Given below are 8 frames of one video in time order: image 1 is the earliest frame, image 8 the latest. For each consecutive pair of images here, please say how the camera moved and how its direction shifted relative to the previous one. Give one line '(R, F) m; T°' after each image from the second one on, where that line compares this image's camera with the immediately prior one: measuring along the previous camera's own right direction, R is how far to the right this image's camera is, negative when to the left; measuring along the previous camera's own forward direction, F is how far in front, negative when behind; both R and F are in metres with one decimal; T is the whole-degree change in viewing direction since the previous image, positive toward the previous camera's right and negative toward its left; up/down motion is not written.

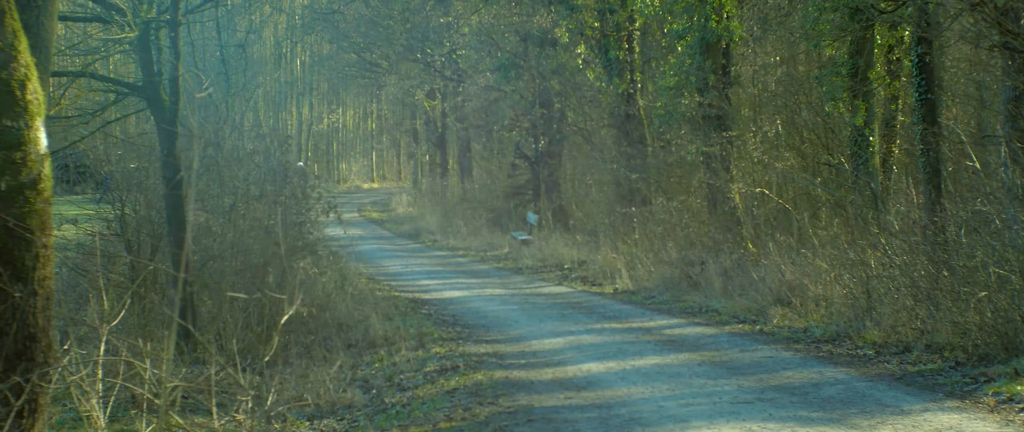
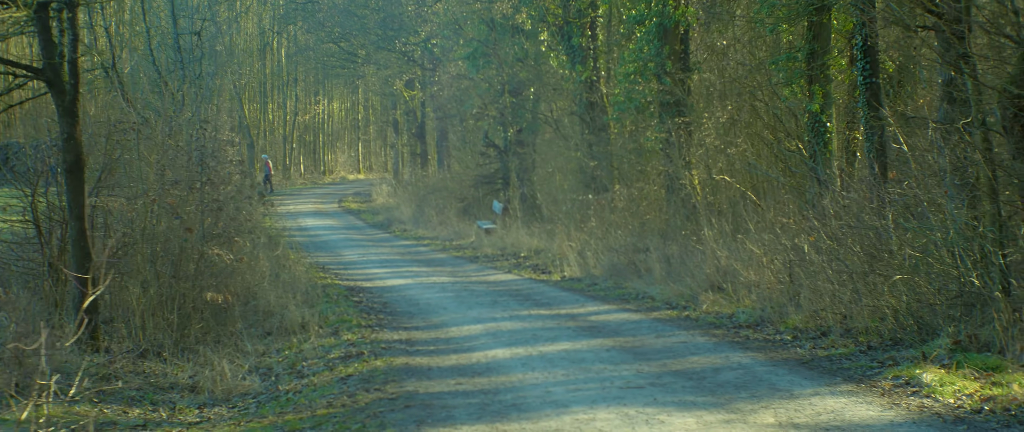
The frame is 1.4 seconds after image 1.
(+0.7, +0.2) m; 0°
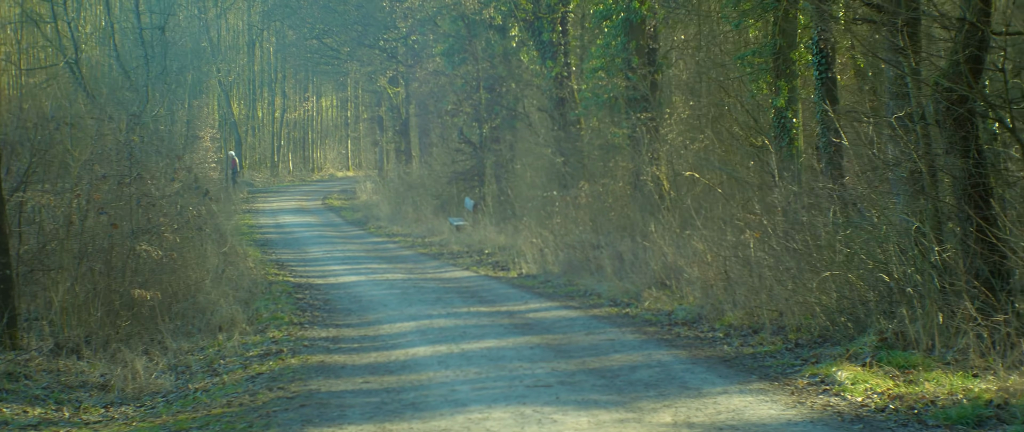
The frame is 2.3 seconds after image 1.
(+0.6, +0.1) m; 0°
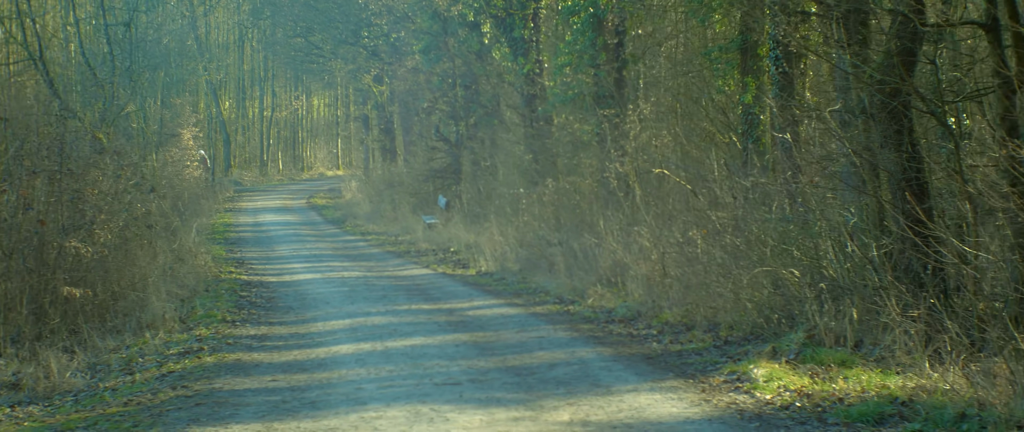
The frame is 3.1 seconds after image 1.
(+0.5, +0.1) m; 0°
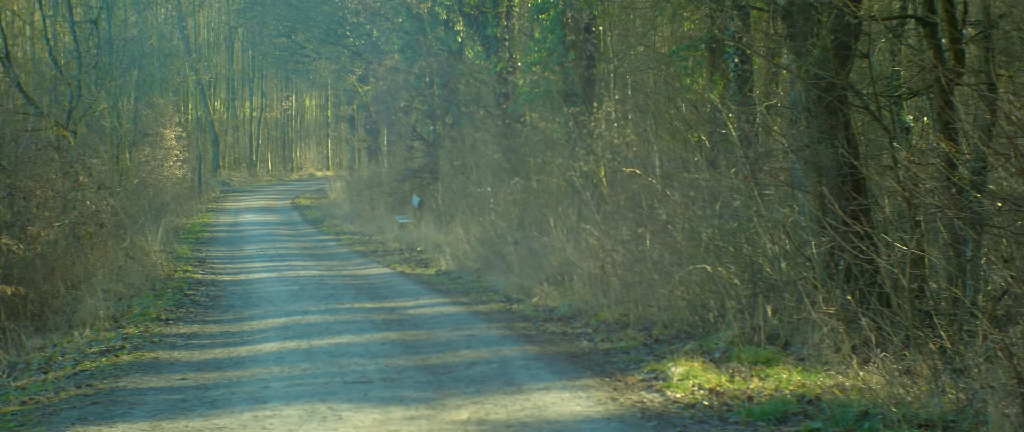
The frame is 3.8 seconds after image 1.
(+0.5, +0.1) m; 0°
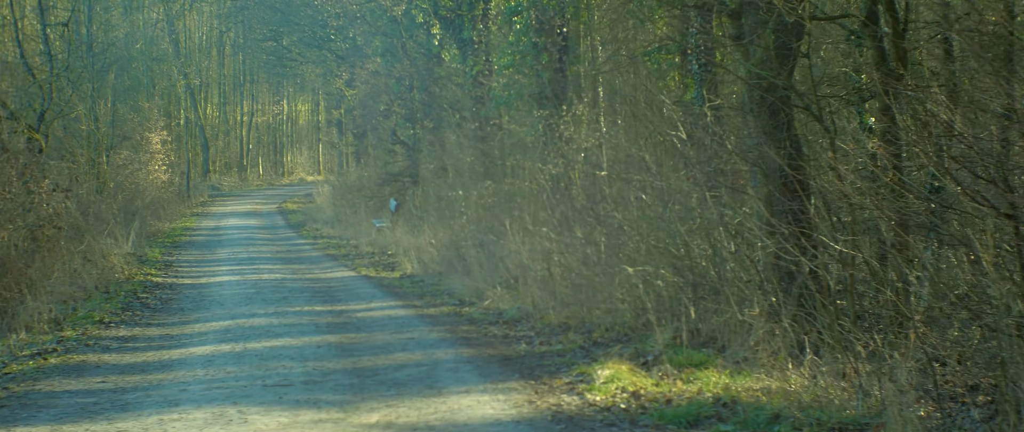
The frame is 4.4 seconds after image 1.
(+0.4, +0.1) m; 0°
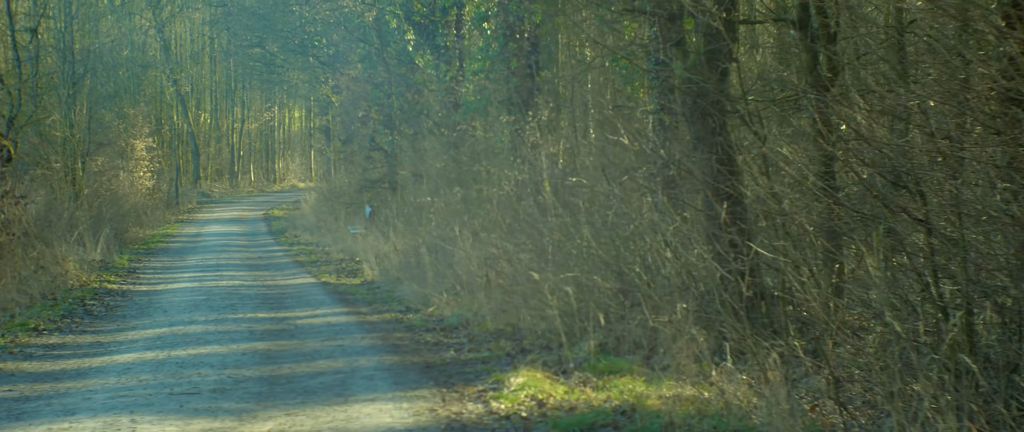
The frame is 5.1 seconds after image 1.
(+0.5, +0.1) m; 0°
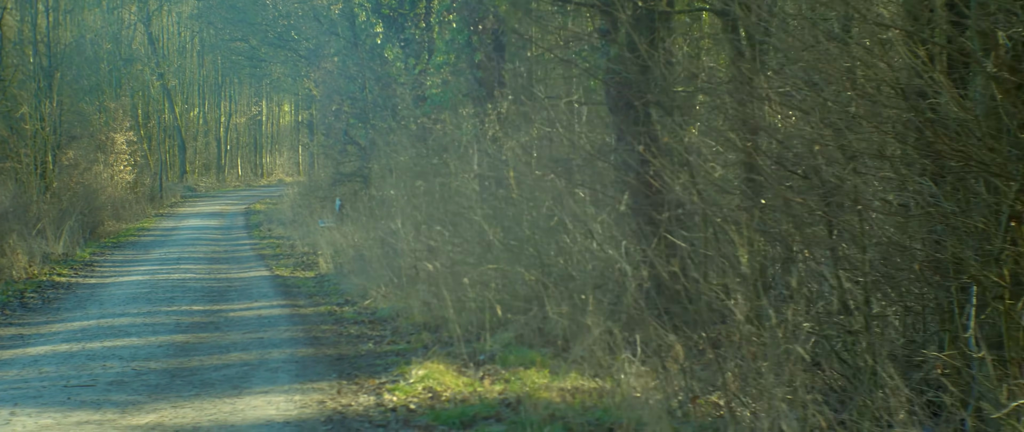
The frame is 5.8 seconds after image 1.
(+0.5, +0.1) m; 0°
